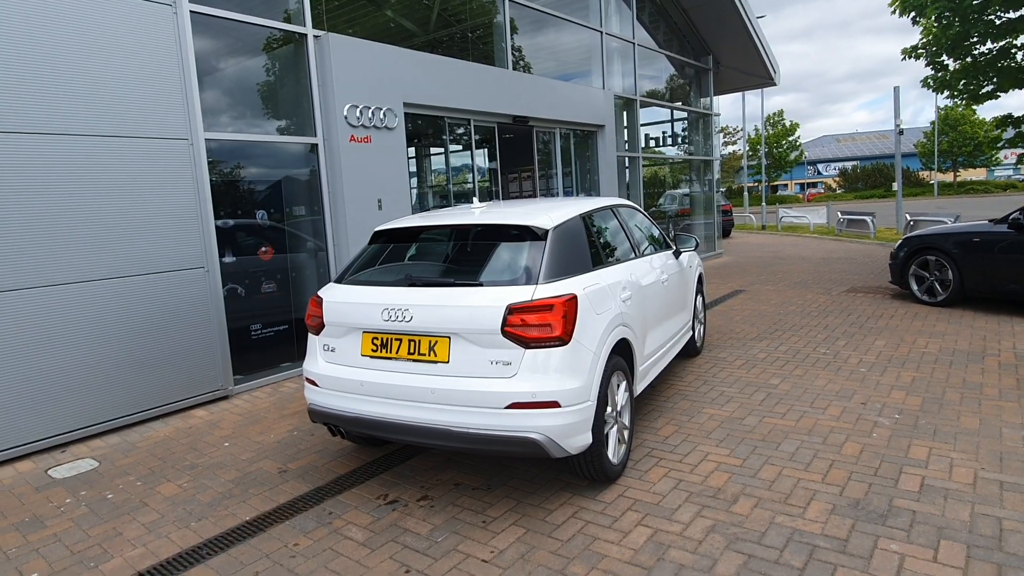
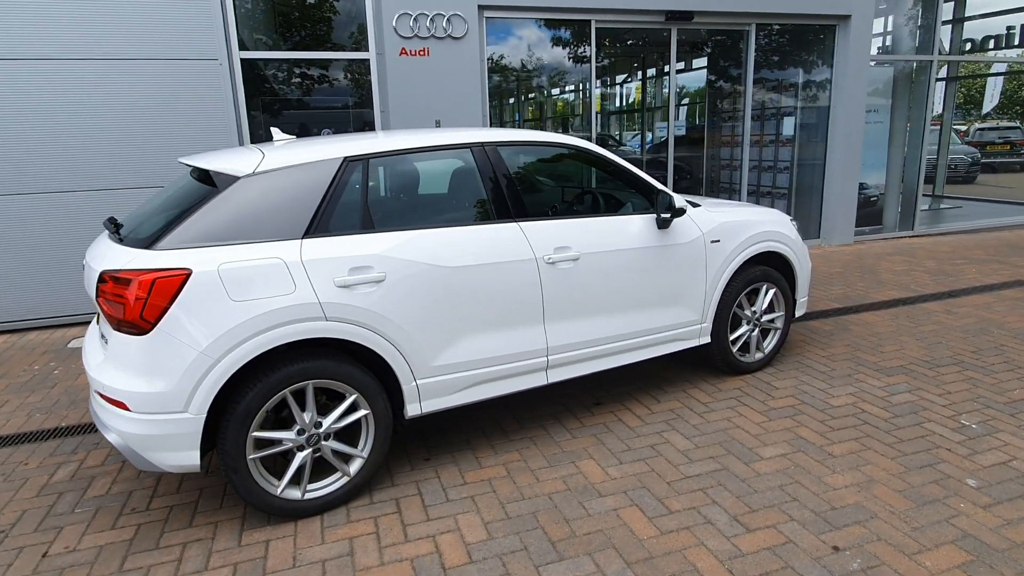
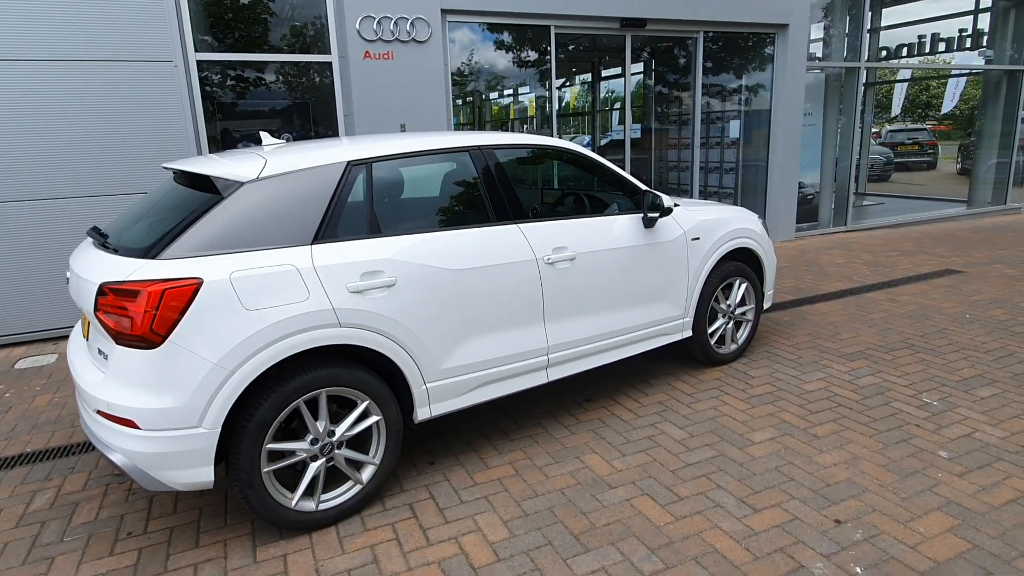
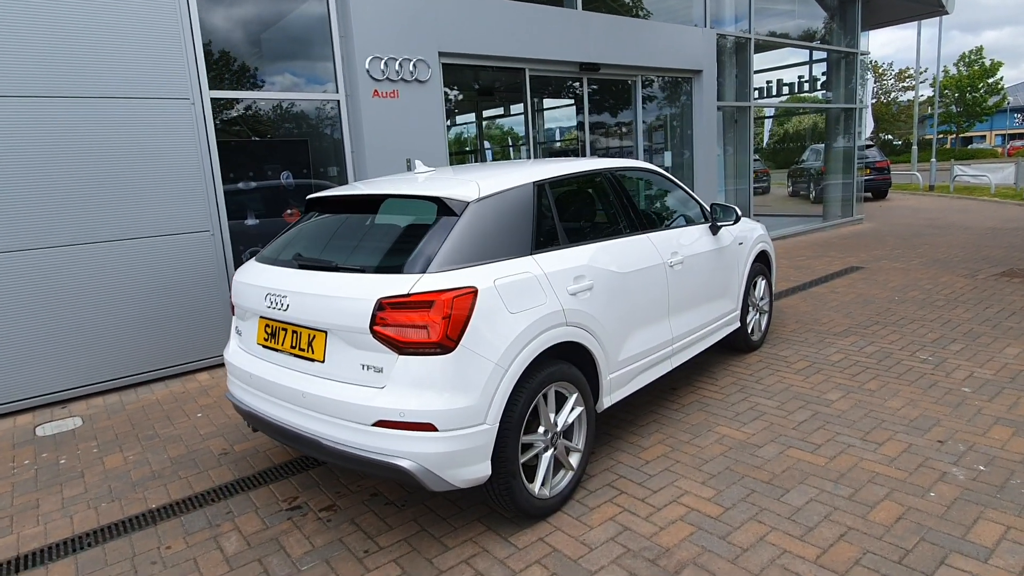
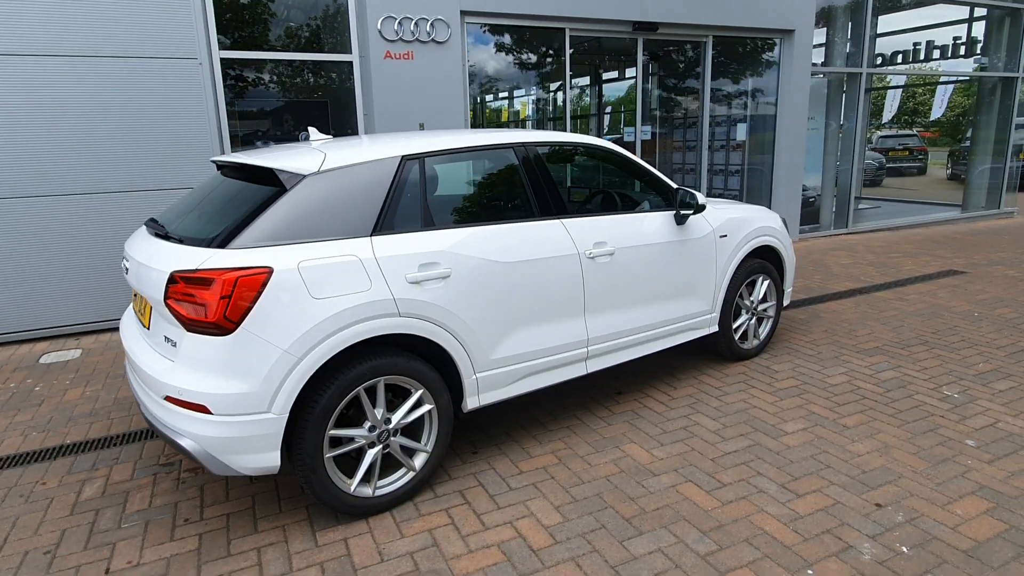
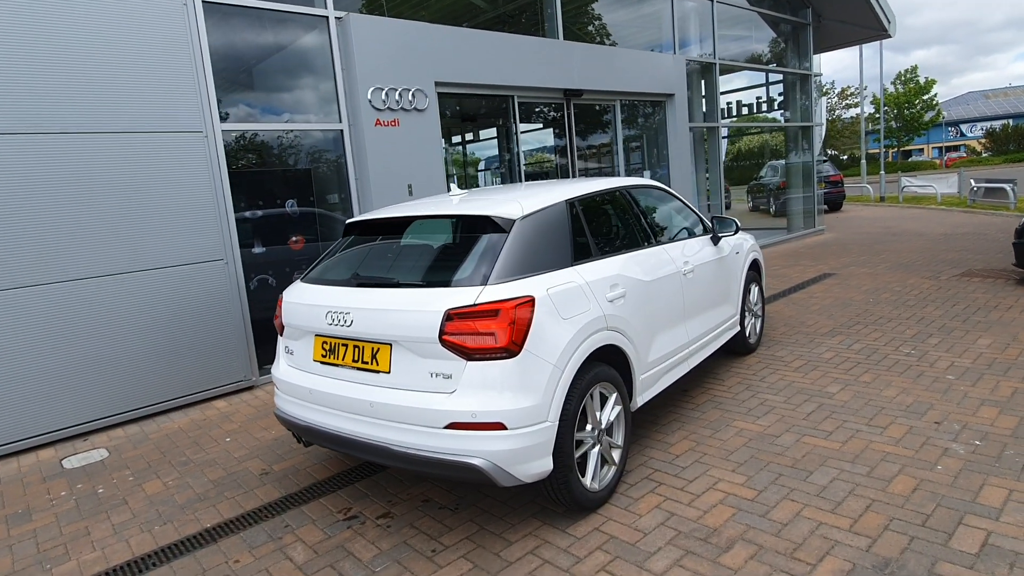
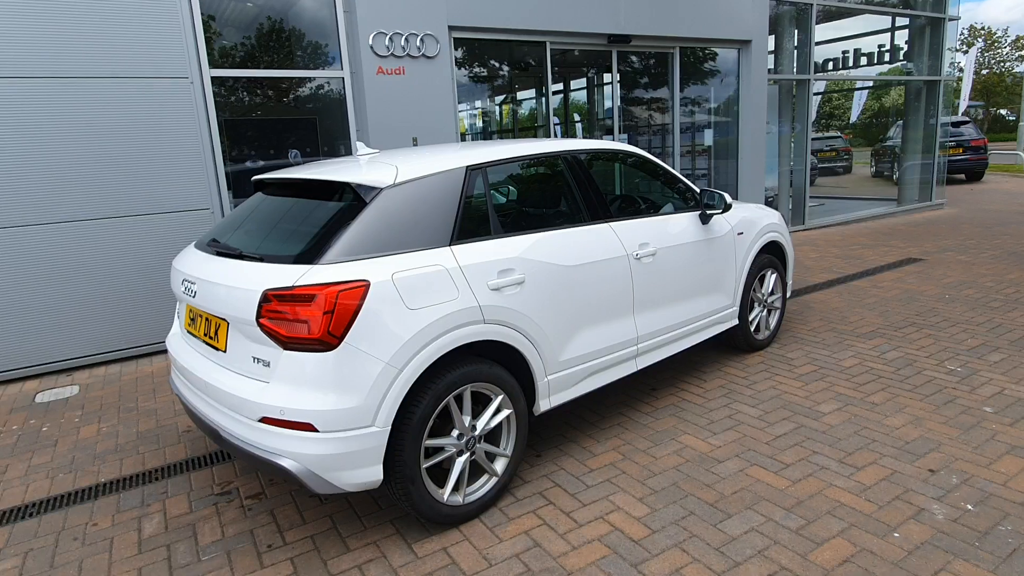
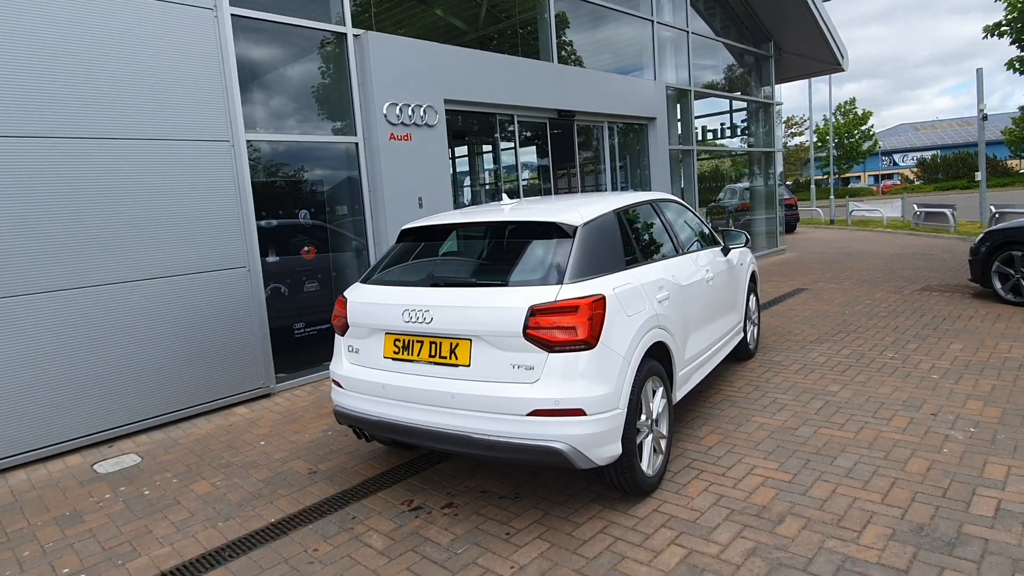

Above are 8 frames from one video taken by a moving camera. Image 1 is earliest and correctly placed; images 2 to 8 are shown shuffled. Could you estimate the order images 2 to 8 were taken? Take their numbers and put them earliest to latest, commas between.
8, 6, 4, 7, 5, 3, 2
